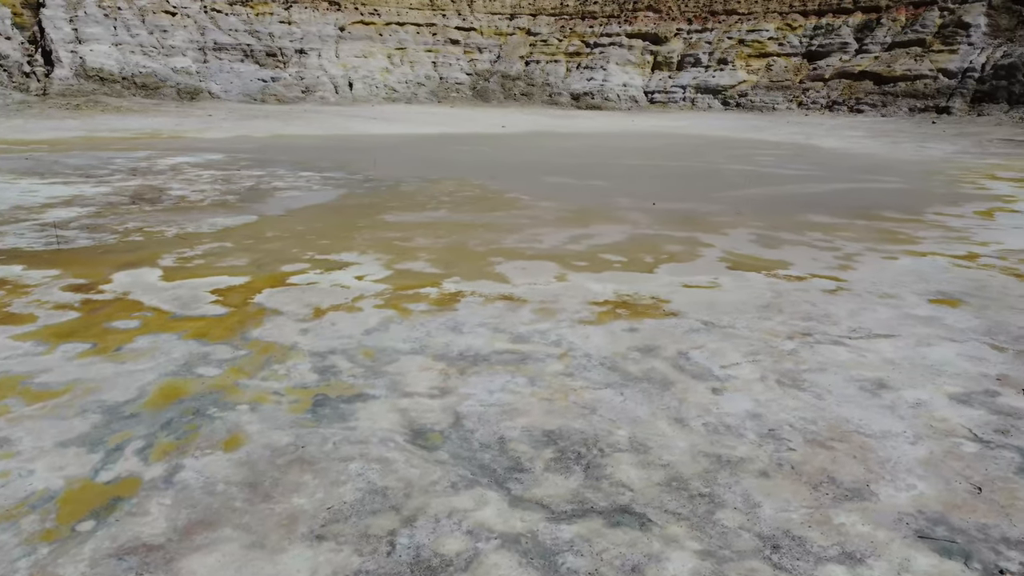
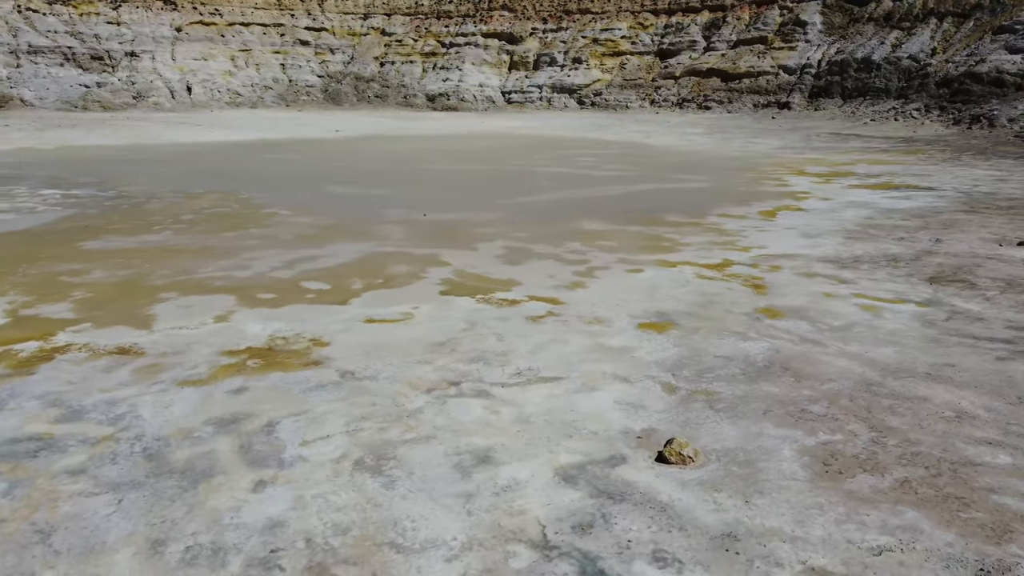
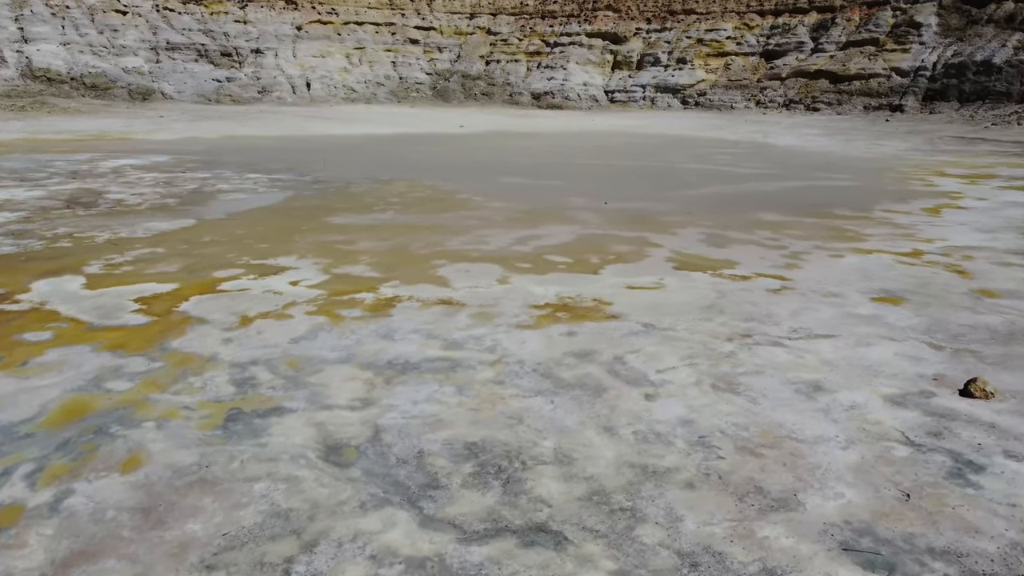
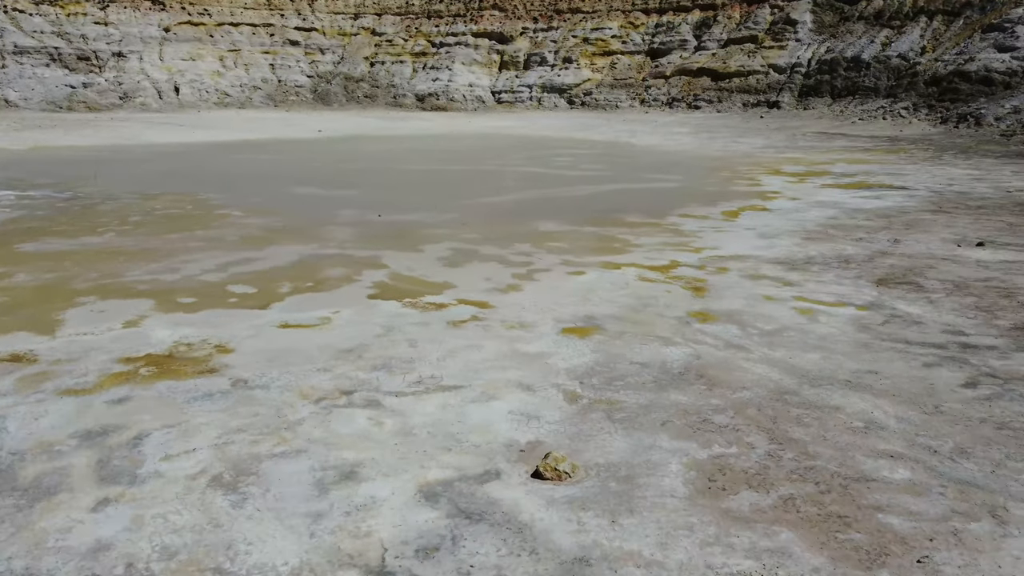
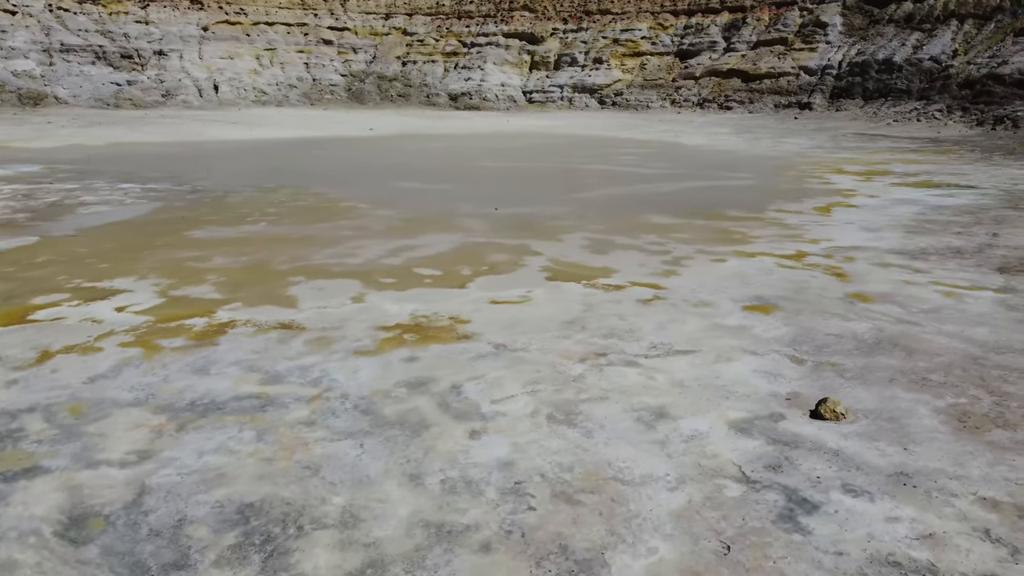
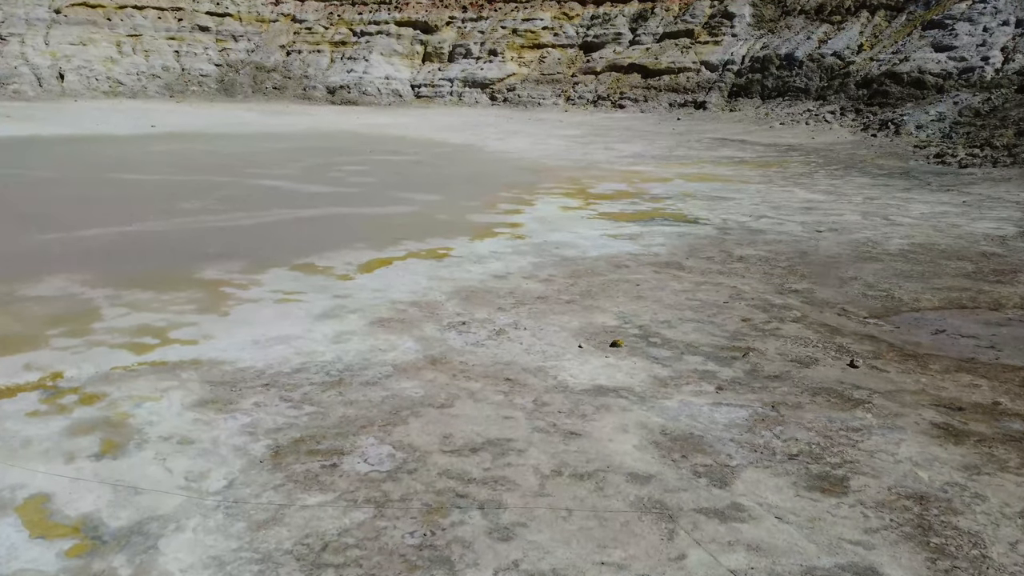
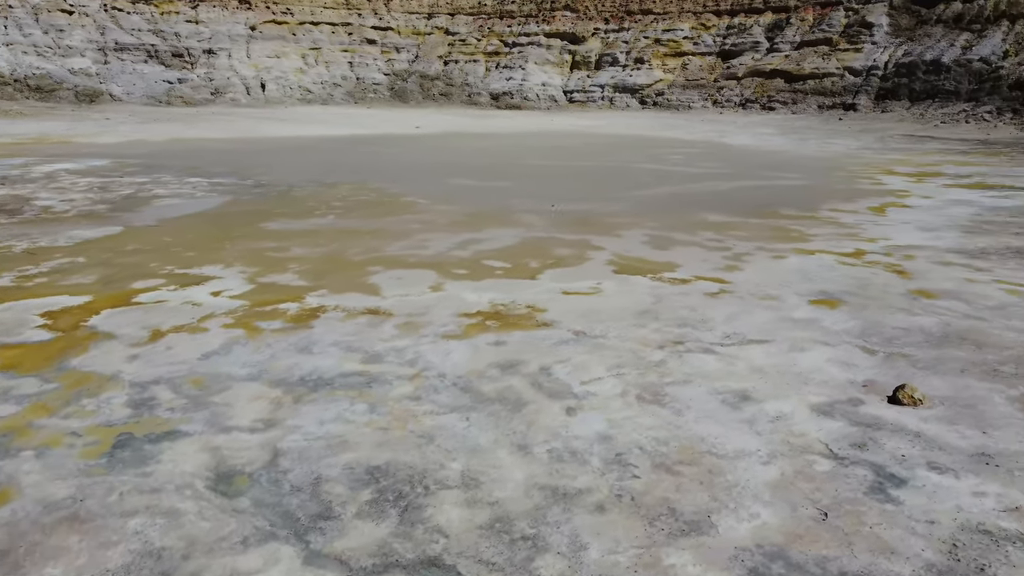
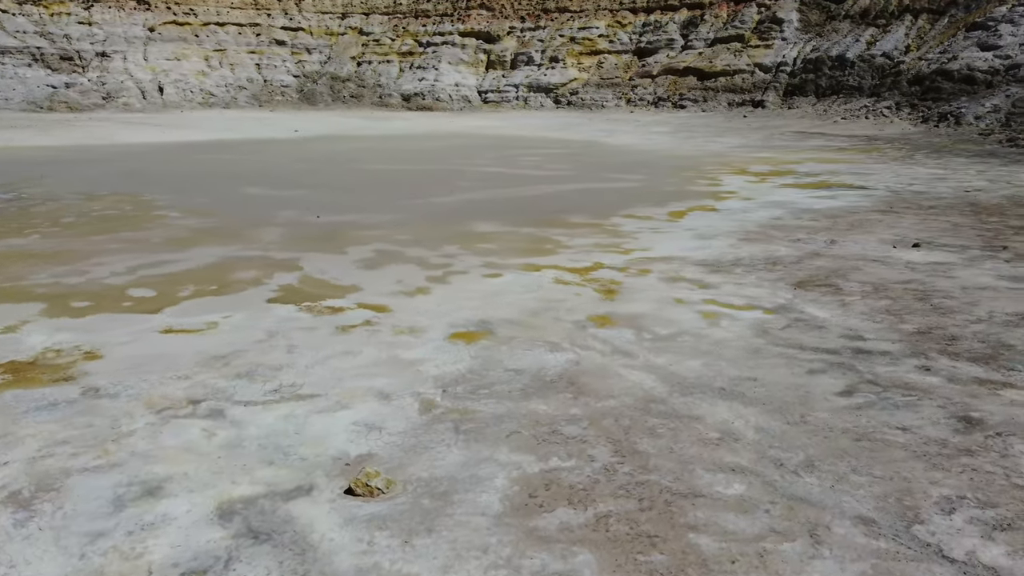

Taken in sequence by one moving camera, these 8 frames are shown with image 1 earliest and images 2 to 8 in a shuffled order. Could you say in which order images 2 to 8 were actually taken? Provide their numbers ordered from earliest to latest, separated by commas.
3, 7, 5, 2, 4, 8, 6
